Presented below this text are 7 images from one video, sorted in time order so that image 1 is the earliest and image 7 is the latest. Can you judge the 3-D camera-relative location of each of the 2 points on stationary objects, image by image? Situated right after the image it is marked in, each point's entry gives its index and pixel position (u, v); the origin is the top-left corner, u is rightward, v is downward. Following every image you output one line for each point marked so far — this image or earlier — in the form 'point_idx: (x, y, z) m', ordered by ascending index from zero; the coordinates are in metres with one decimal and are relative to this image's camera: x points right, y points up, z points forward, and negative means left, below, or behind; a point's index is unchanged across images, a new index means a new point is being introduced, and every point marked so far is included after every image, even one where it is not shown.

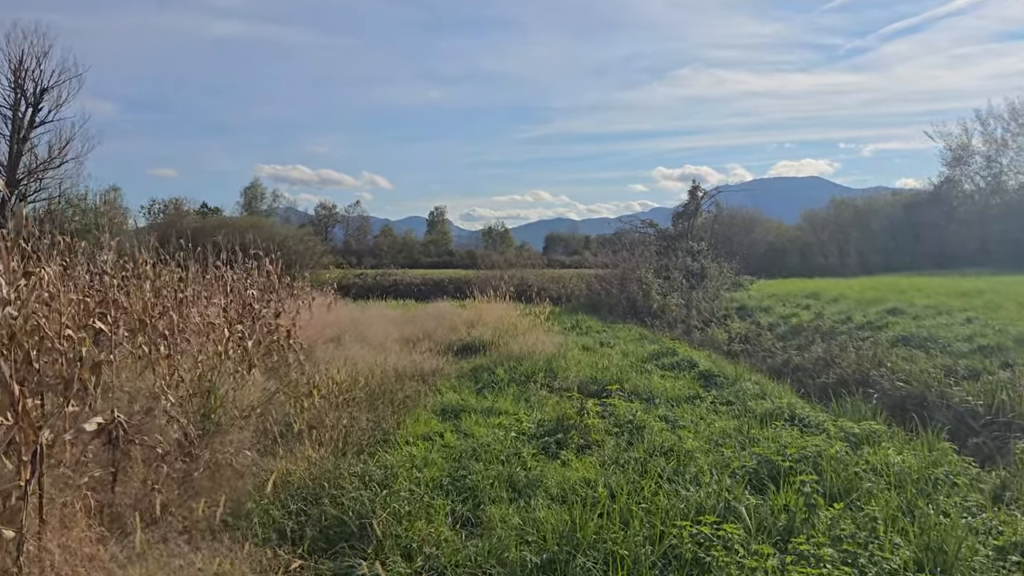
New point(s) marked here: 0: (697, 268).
0: (+3.4, +0.3, +16.4) m
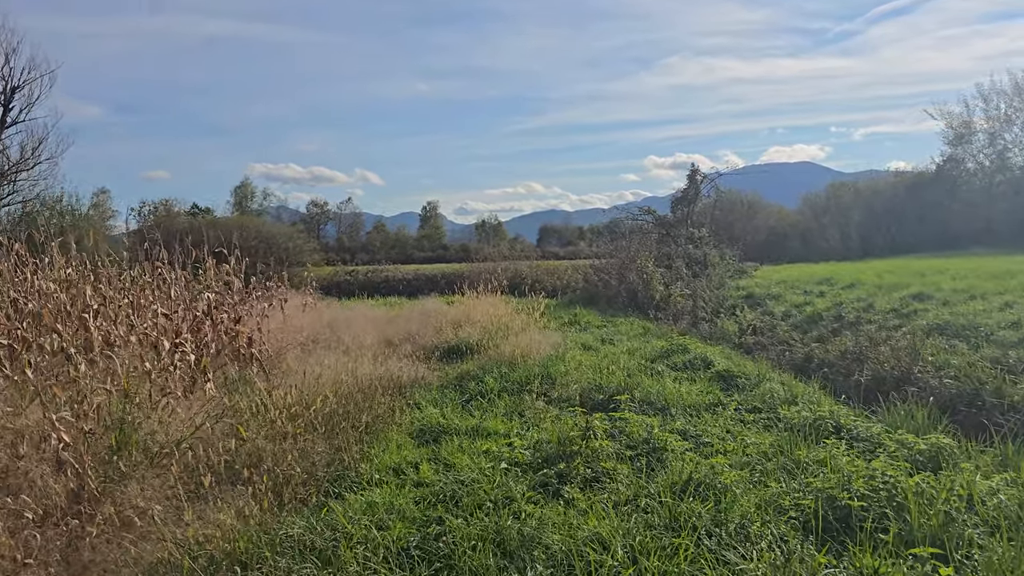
0: (+3.3, +0.5, +15.5) m
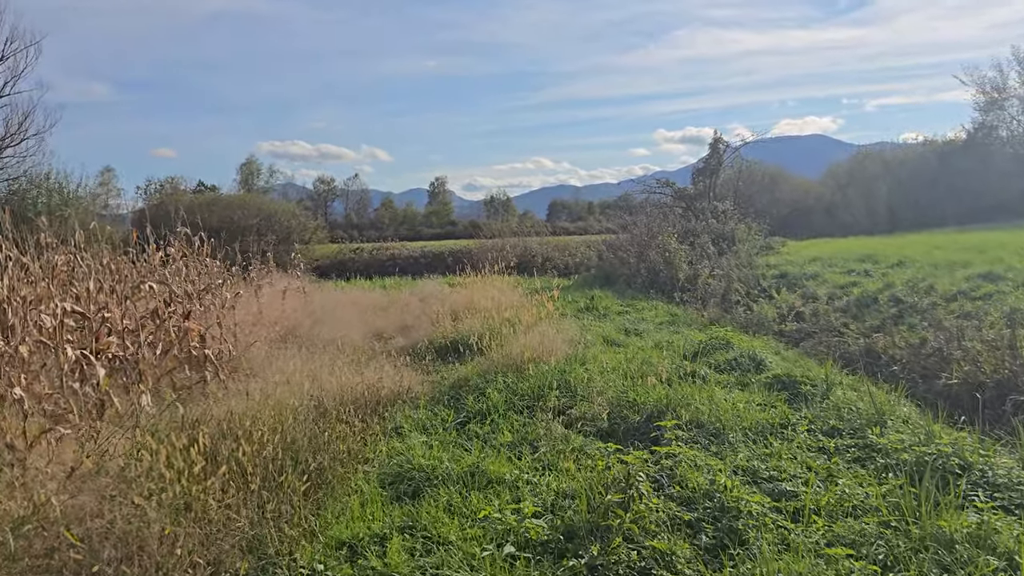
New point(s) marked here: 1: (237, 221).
0: (+3.4, +0.9, +14.2) m
1: (-5.7, +1.4, +18.7) m
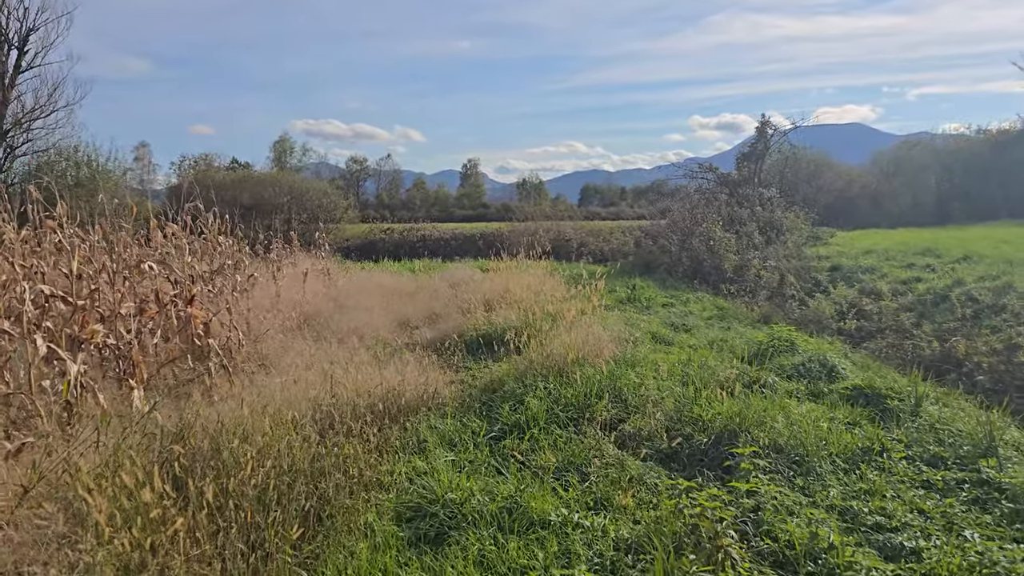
0: (+4.0, +1.0, +13.4) m
1: (-5.0, +1.9, +18.2) m
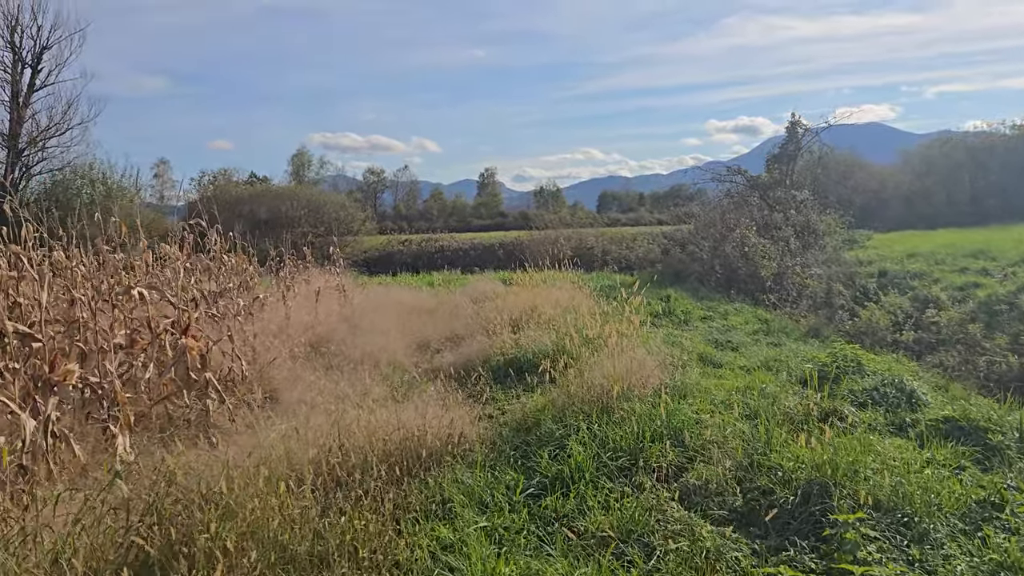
0: (+4.3, +0.9, +12.7) m
1: (-4.6, +1.5, +17.7) m
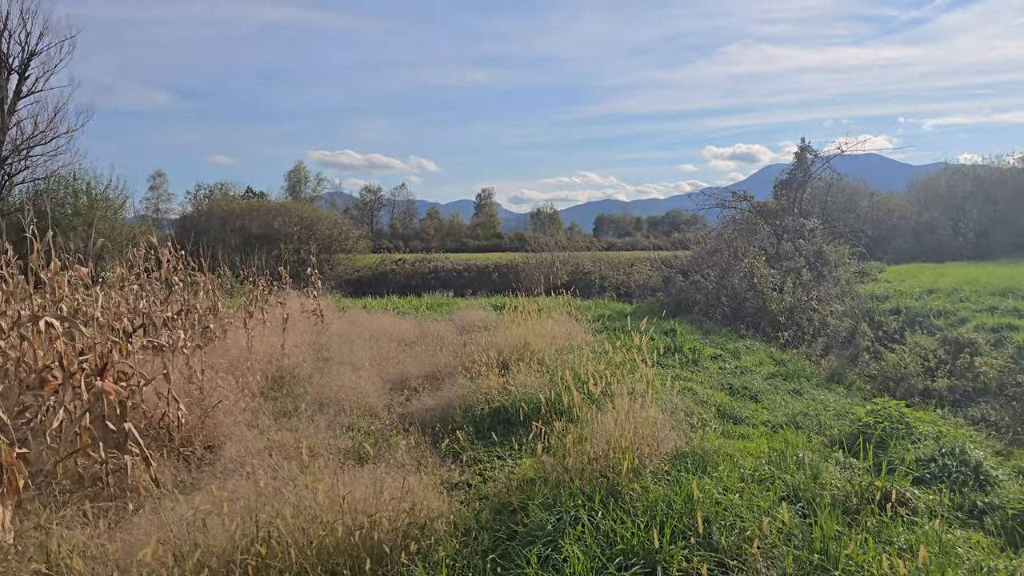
0: (+4.2, +0.4, +12.0) m
1: (-4.7, +1.1, +16.9) m
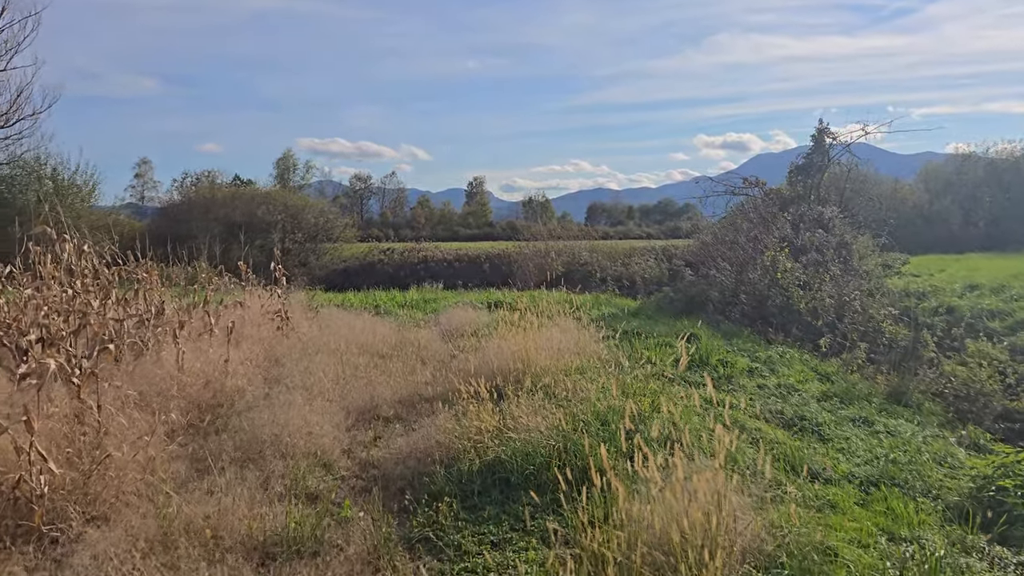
0: (+4.1, +0.5, +10.7) m
1: (-4.8, +1.3, +15.6) m
